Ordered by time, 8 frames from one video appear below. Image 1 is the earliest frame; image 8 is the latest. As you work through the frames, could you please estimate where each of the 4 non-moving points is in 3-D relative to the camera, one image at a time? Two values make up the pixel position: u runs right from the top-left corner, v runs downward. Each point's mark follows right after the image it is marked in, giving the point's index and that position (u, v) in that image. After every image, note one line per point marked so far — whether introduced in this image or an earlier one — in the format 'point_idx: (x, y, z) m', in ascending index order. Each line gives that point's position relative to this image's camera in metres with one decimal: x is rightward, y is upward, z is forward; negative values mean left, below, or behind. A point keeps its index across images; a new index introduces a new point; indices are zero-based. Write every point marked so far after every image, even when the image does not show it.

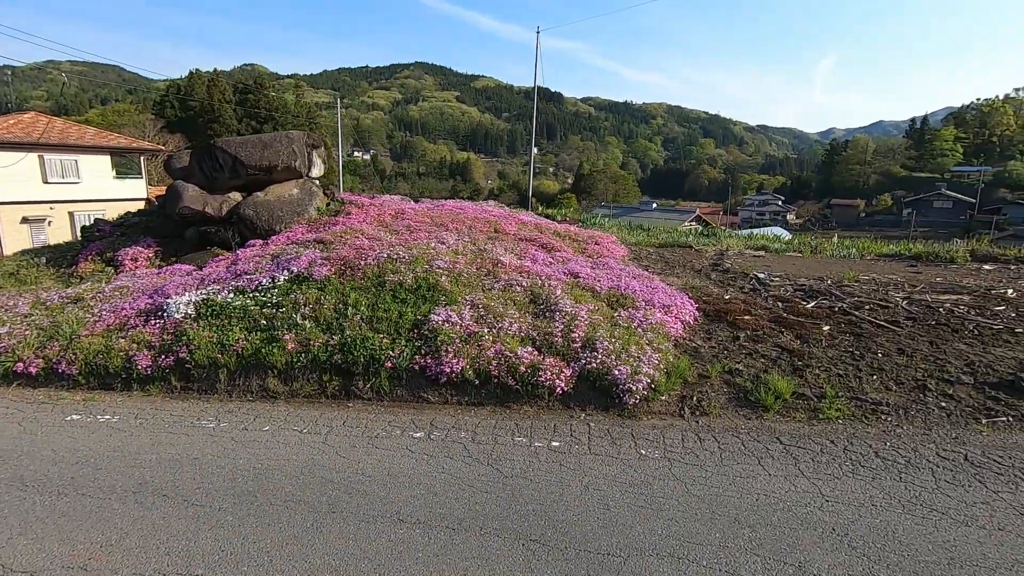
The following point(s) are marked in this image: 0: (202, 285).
0: (-5.4, 0.0, +9.3) m
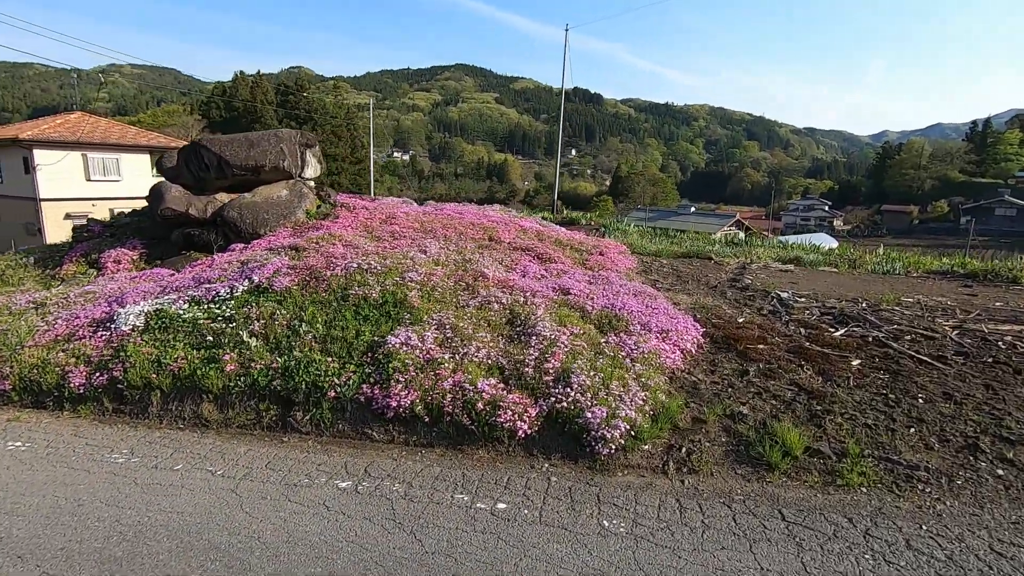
0: (-5.6, -0.1, +8.6) m
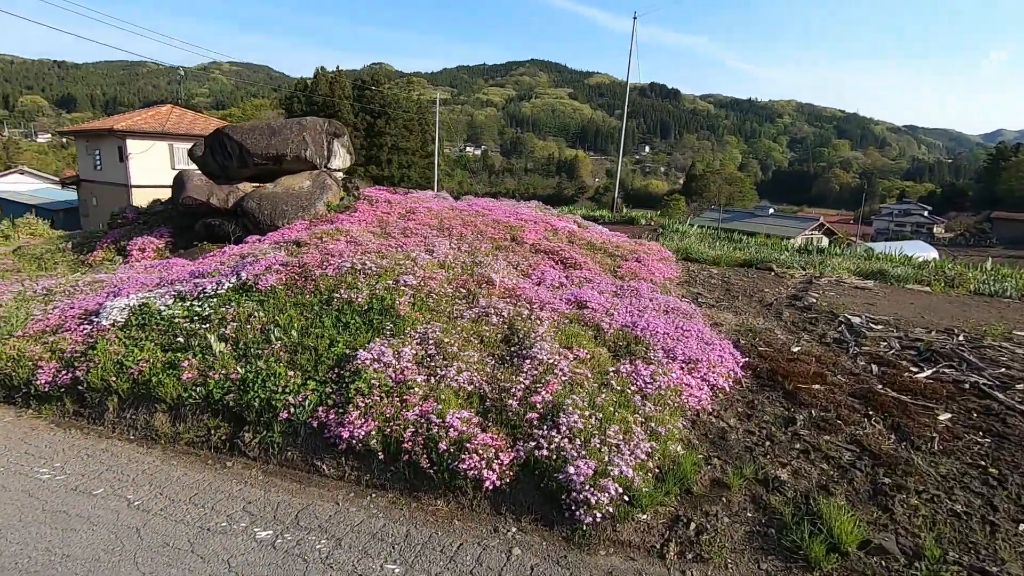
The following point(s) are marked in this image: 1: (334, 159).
0: (-5.5, 0.0, +8.2) m
1: (-4.1, +3.0, +12.6) m
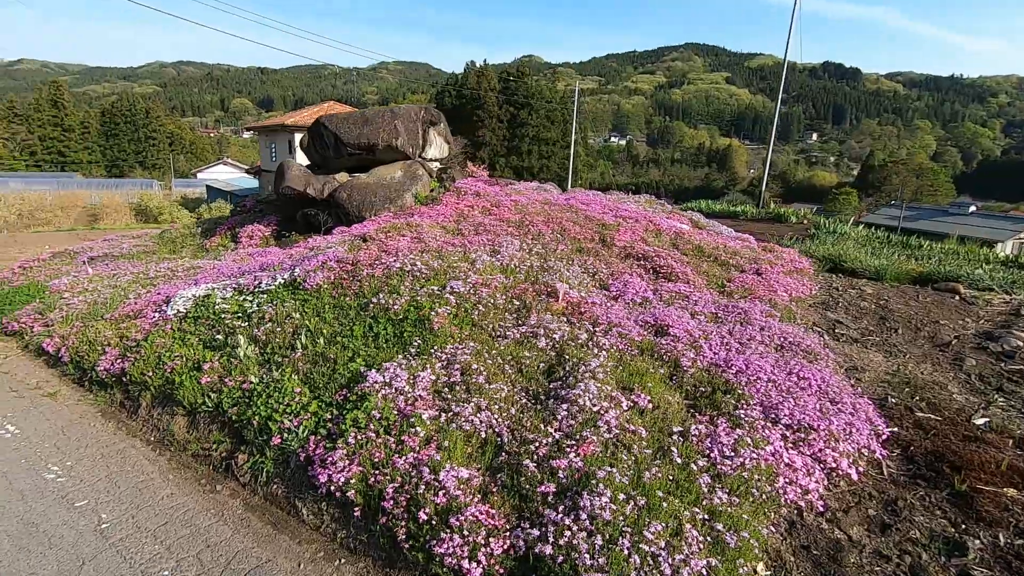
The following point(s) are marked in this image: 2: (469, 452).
0: (-4.3, +0.2, +8.2) m
1: (-1.8, +3.1, +12.0) m
2: (-0.3, -1.3, +4.2) m
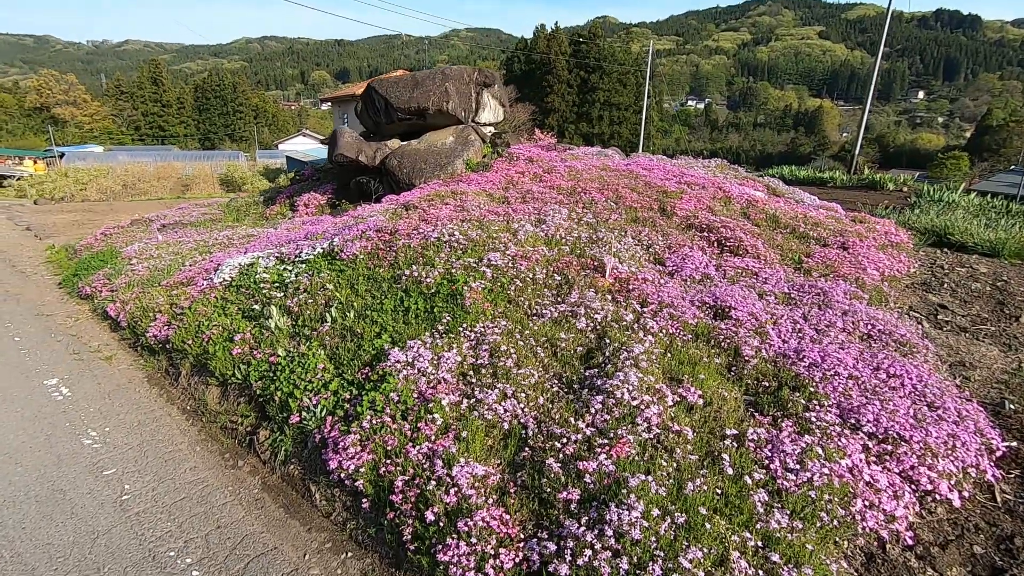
0: (-3.6, +0.6, +8.2) m
1: (-0.6, +3.8, +11.5) m
2: (-0.2, -1.1, +3.8) m
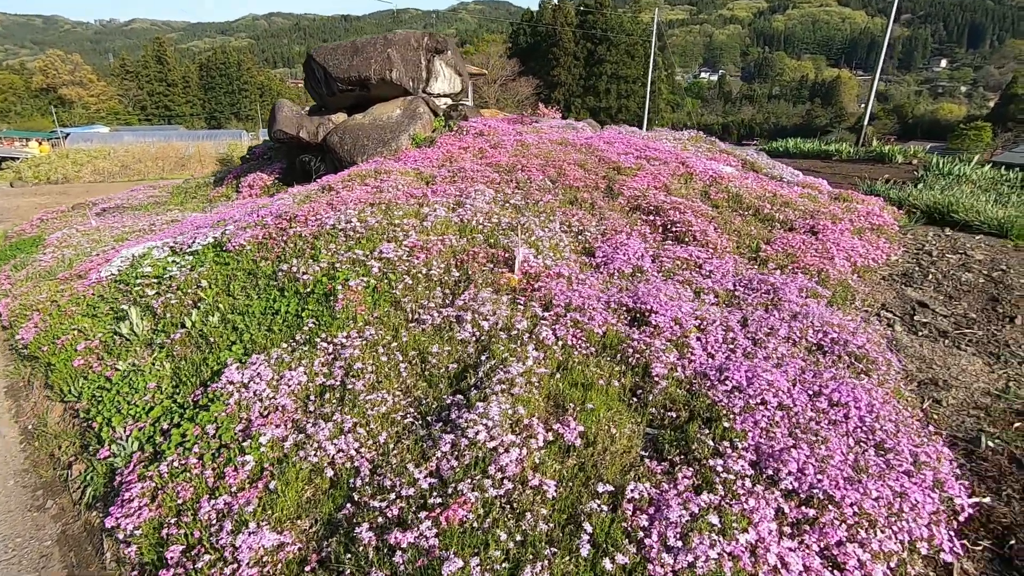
0: (-4.5, +0.7, +7.3) m
1: (-1.5, +4.0, +10.4) m
2: (-1.2, -1.2, +3.0) m
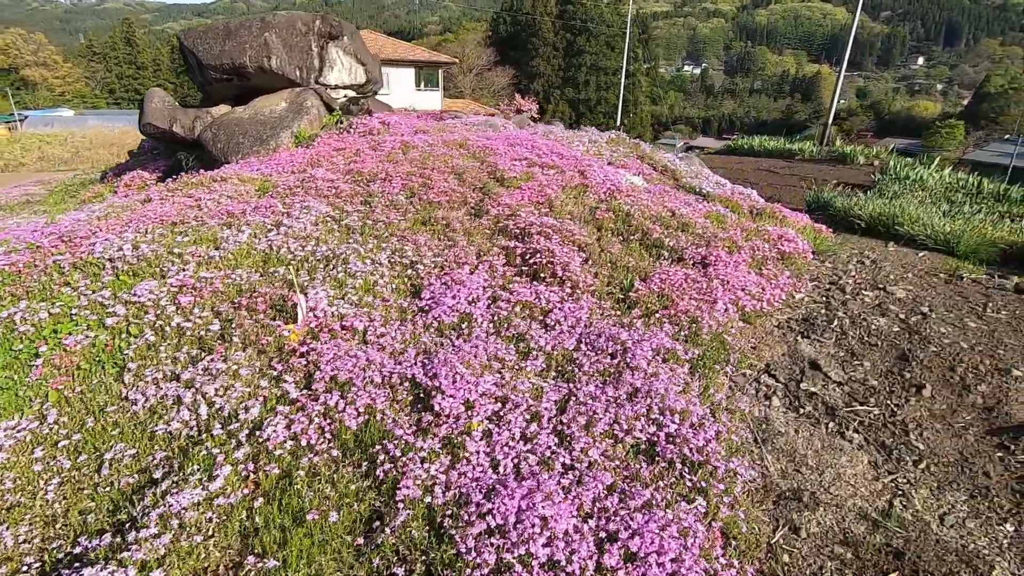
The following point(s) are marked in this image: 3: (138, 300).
0: (-6.1, +0.4, +6.1) m
1: (-3.1, +3.7, +9.3) m
2: (-2.6, -1.6, +1.9) m
3: (-2.6, -0.1, +3.8) m
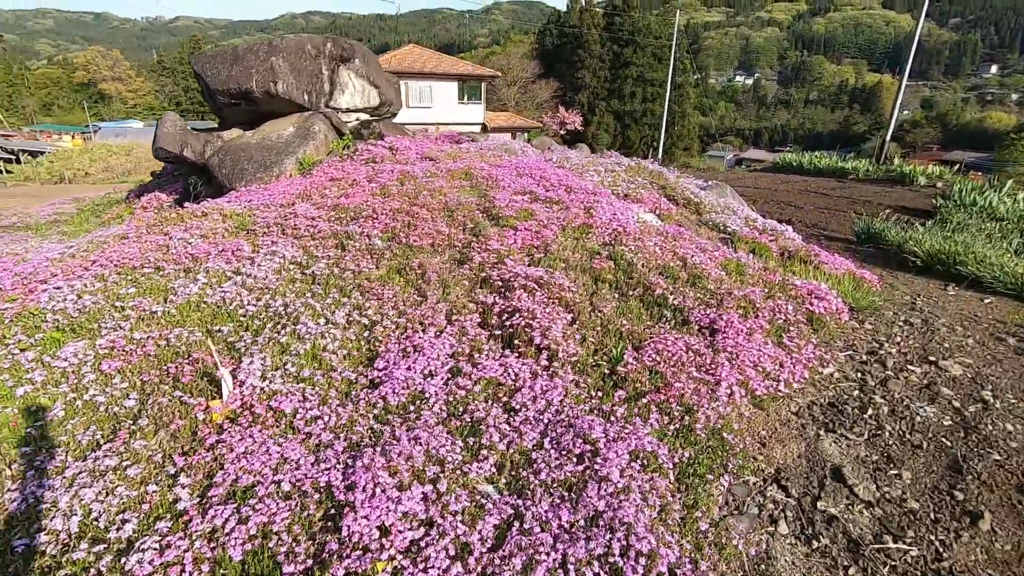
0: (-6.1, +0.1, +6.0) m
1: (-2.8, +3.2, +9.0) m
2: (-3.0, -1.9, +1.5) m
3: (-2.9, -0.5, +3.5) m
